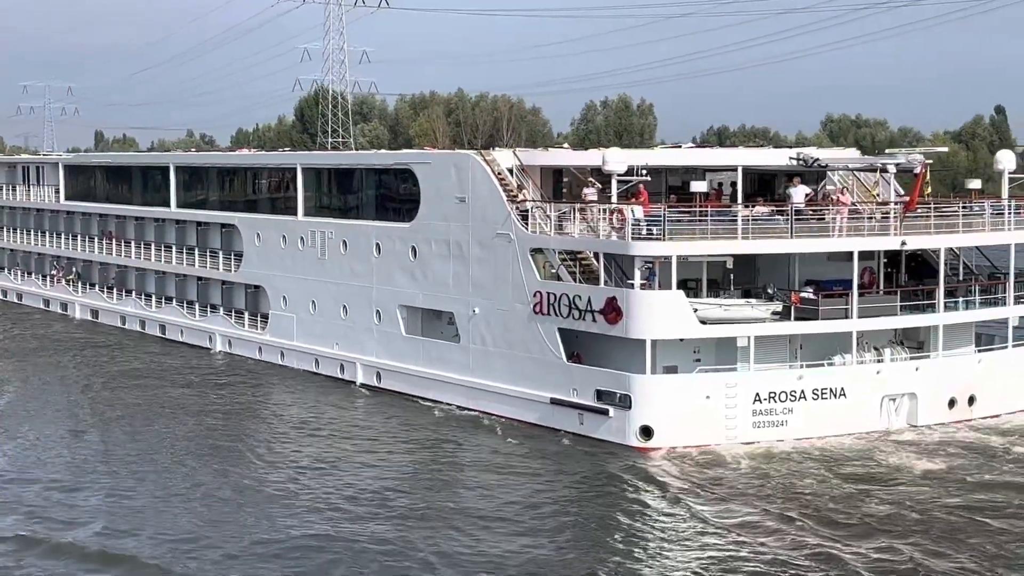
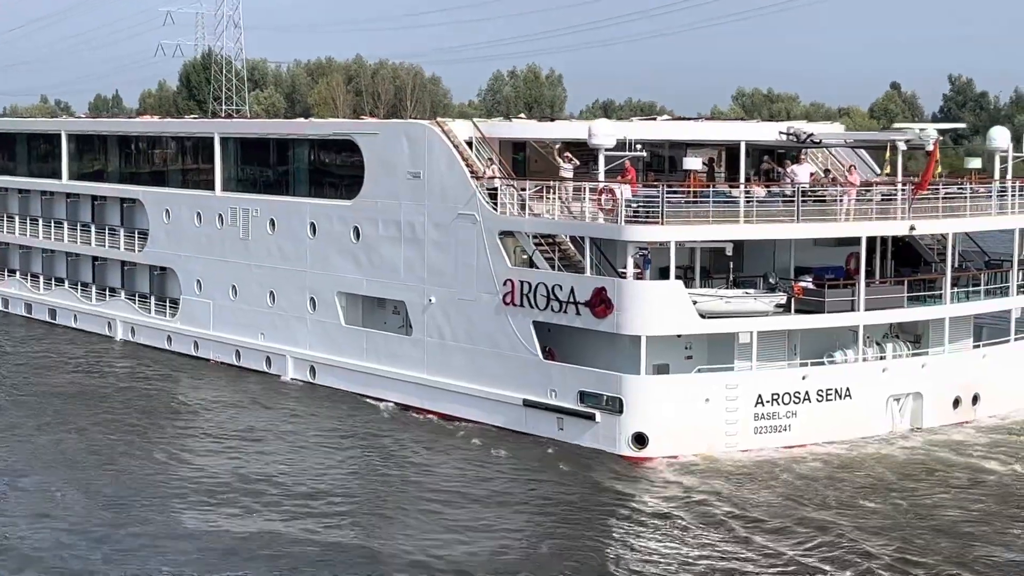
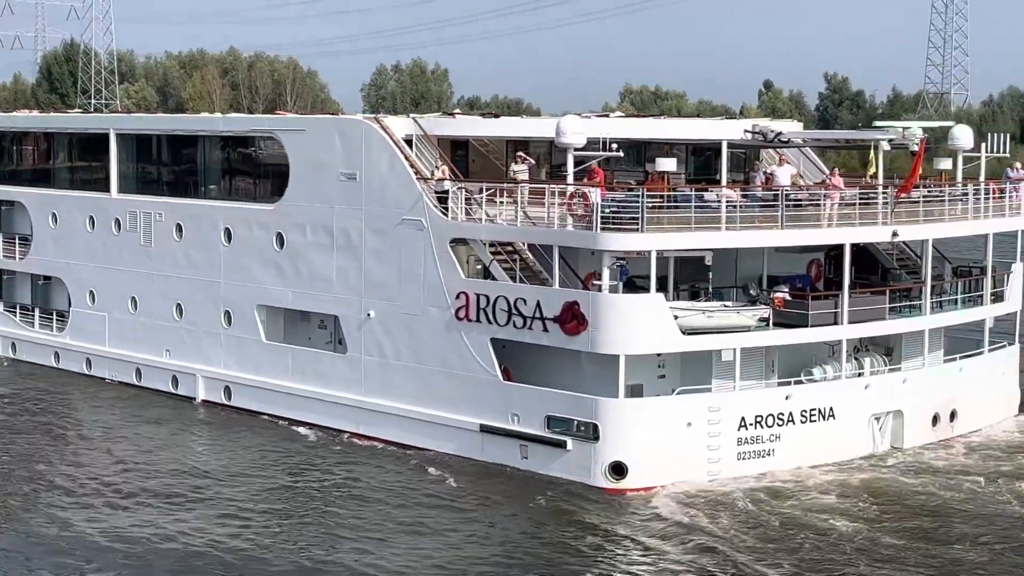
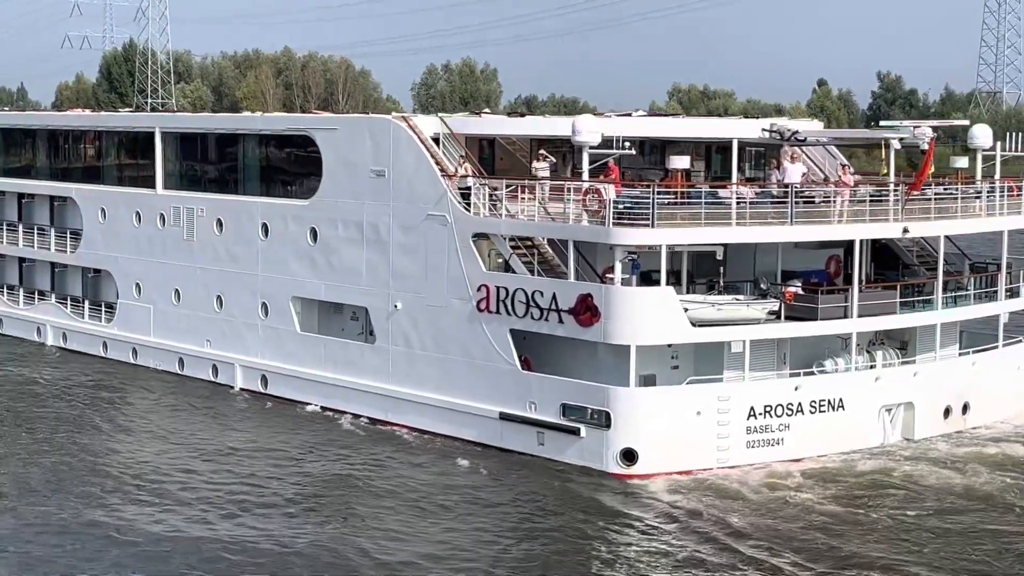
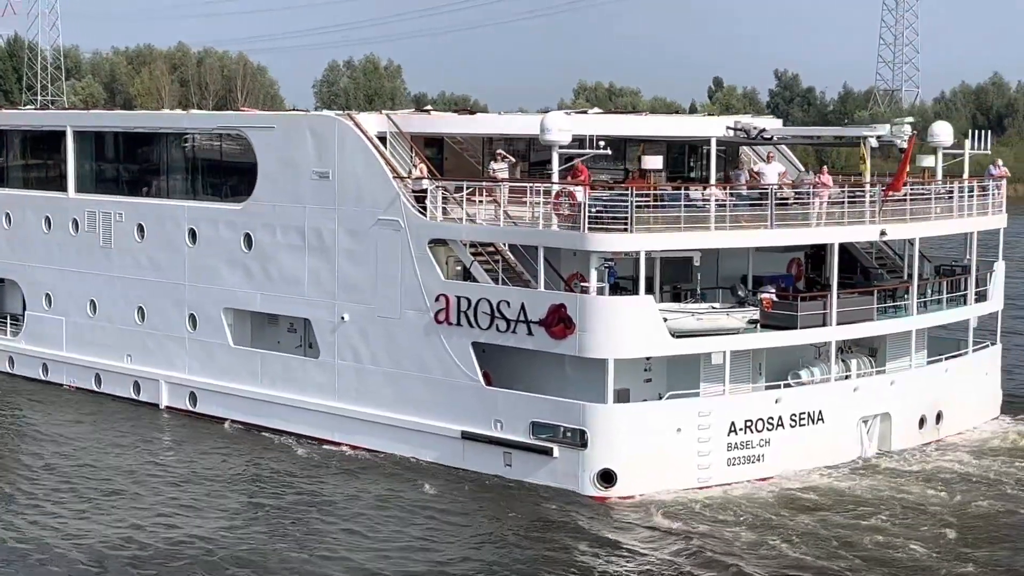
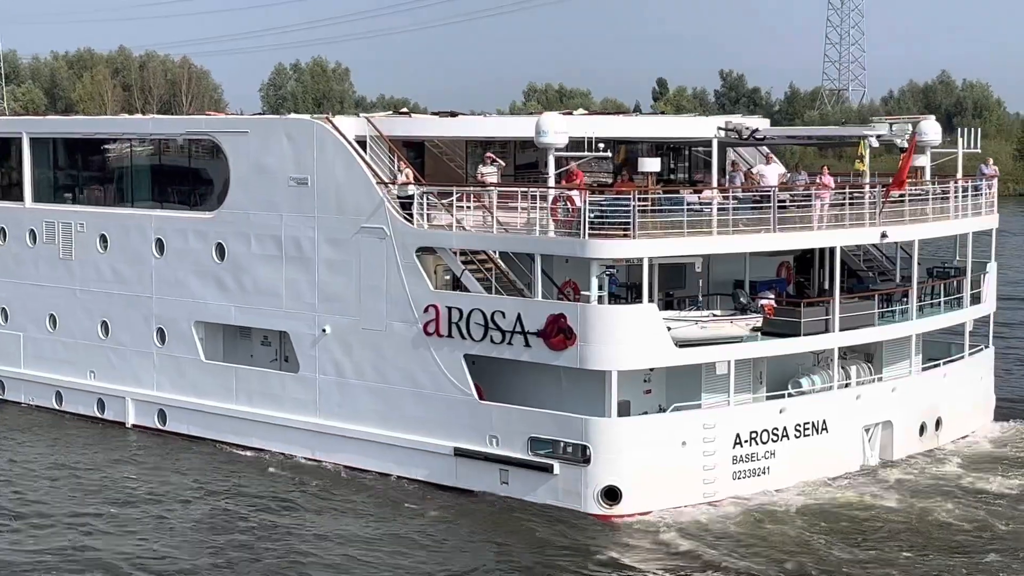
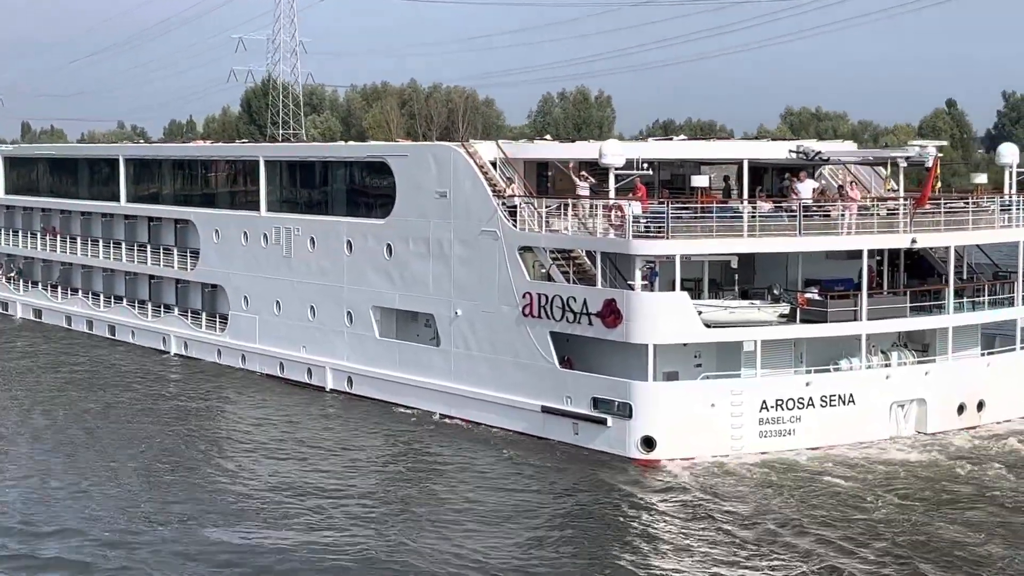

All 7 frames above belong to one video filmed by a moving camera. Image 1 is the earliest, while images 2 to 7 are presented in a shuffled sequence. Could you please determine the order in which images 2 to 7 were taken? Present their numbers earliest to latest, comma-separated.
7, 2, 4, 3, 5, 6
